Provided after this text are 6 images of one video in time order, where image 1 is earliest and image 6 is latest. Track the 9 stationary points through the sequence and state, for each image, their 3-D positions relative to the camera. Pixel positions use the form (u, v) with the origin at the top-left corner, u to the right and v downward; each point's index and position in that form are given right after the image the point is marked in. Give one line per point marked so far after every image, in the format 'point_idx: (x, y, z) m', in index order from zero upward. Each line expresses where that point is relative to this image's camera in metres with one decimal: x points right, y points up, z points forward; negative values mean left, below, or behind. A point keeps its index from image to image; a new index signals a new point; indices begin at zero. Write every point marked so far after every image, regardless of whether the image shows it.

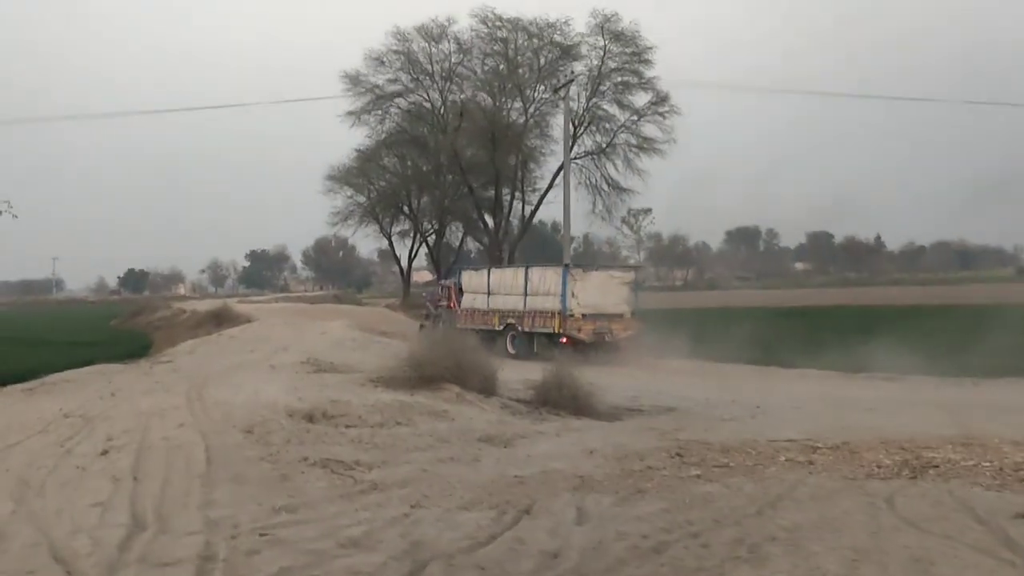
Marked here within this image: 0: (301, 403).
0: (-3.0, -1.6, +13.9) m
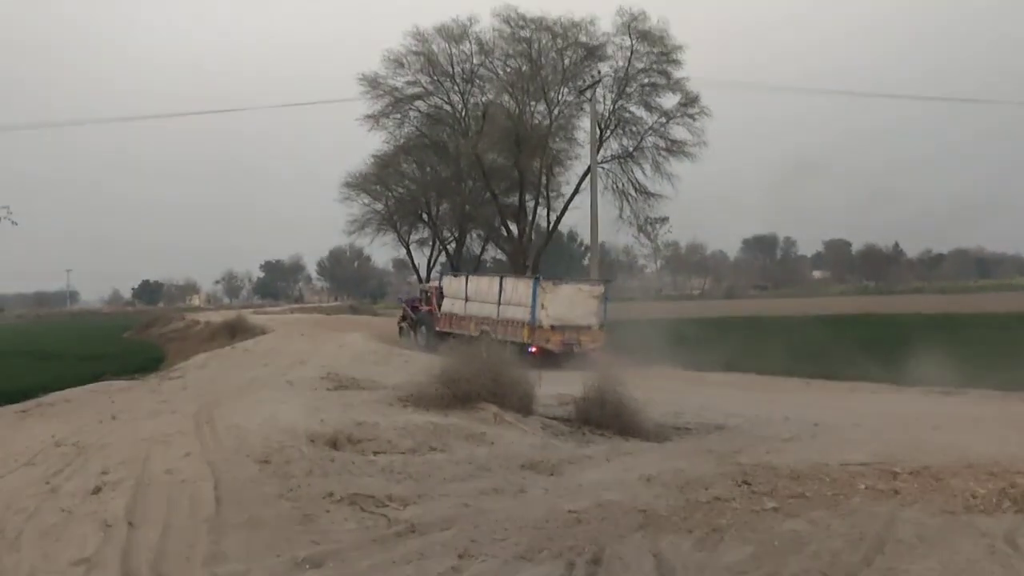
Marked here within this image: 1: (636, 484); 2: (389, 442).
0: (-2.4, -1.7, +12.4) m
1: (+1.6, -2.5, +12.4) m
2: (-1.5, -1.9, +12.0) m
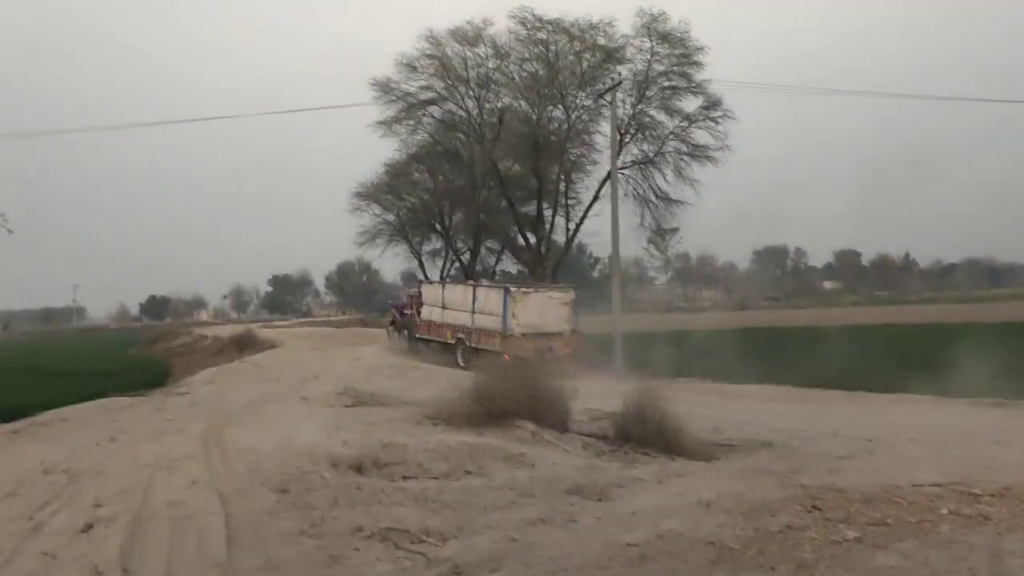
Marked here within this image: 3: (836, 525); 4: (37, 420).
0: (-1.9, -1.8, +11.1) m
1: (+2.1, -2.5, +11.1) m
2: (-1.0, -1.9, +10.8) m
3: (+3.5, -2.6, +10.6) m
4: (-7.5, -2.1, +15.6) m
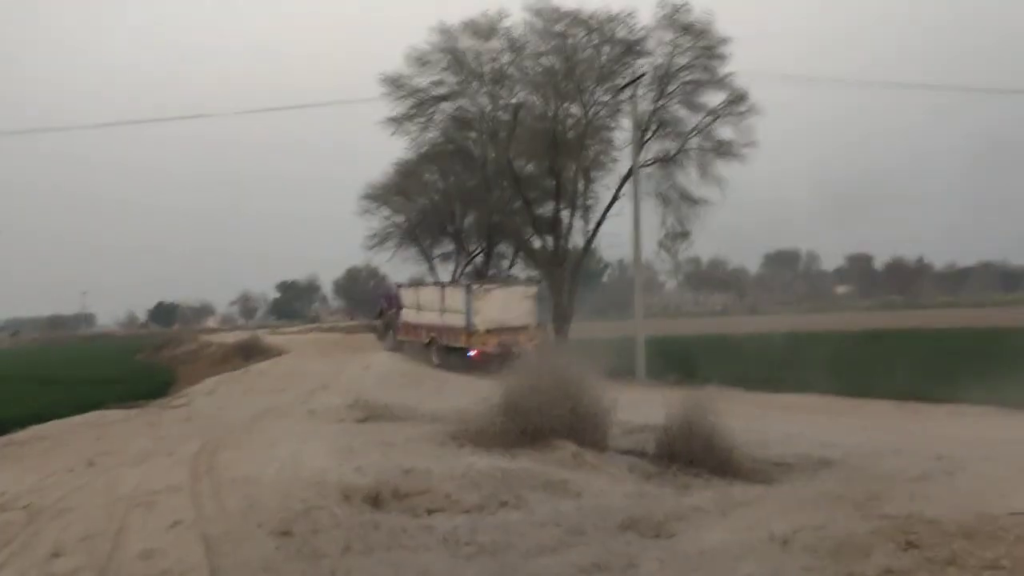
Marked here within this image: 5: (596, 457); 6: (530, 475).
0: (-1.5, -1.8, +9.4) m
1: (+2.5, -2.5, +9.4) m
2: (-0.6, -1.9, +9.1) m
3: (+3.9, -2.5, +8.9) m
4: (-7.1, -2.1, +14.0) m
5: (+1.0, -2.0, +11.5) m
6: (+0.2, -1.9, +10.1) m
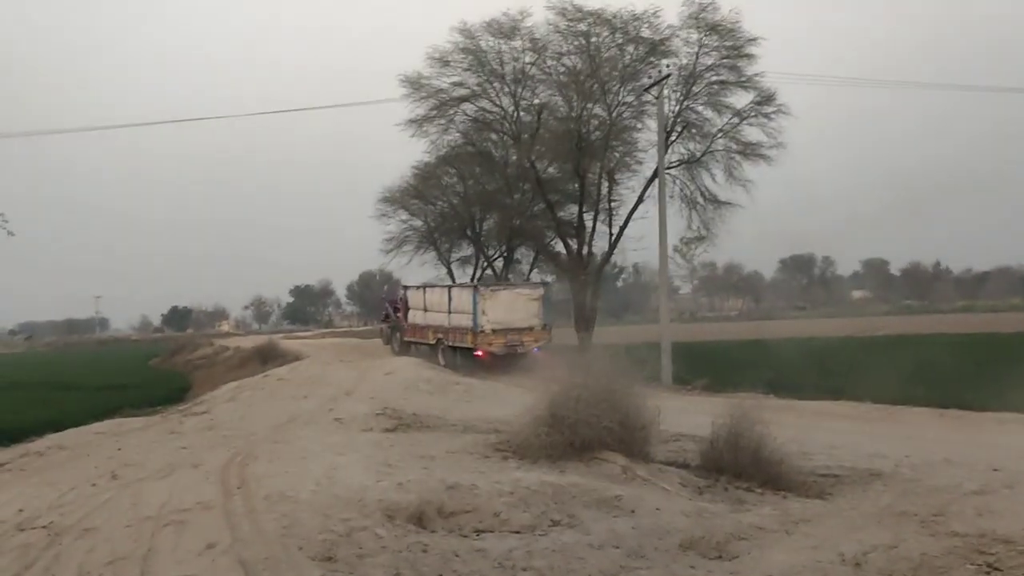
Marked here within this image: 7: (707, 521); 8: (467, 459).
0: (-1.0, -1.8, +8.8) m
1: (+3.0, -2.5, +8.7) m
2: (-0.1, -2.0, +8.4) m
3: (+4.4, -2.6, +8.2) m
4: (-6.5, -2.2, +13.4) m
5: (+1.5, -2.0, +10.8) m
6: (+0.7, -2.0, +9.5) m
7: (+1.9, -2.3, +9.7) m
8: (-0.5, -1.9, +10.8) m
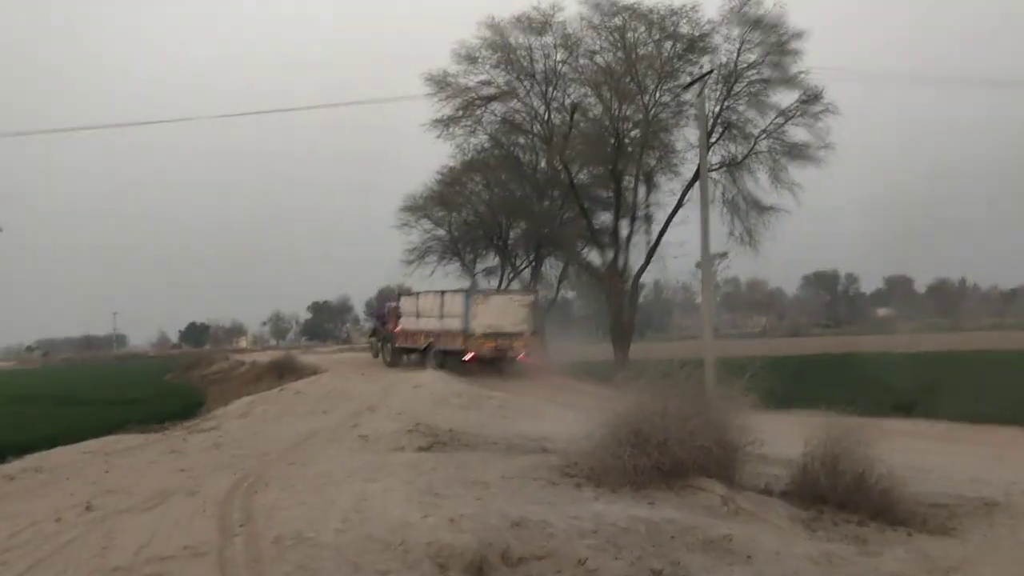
0: (-0.4, -1.7, +6.8) m
1: (+3.5, -2.3, +6.5) m
2: (+0.4, -1.8, +6.4) m
3: (+4.9, -2.4, +6.1) m
4: (-5.9, -2.1, +11.5) m
5: (+2.1, -1.9, +8.7) m
6: (+1.3, -1.8, +7.4) m
7: (+2.5, -2.1, +7.6) m
8: (+0.1, -1.8, +8.7) m
